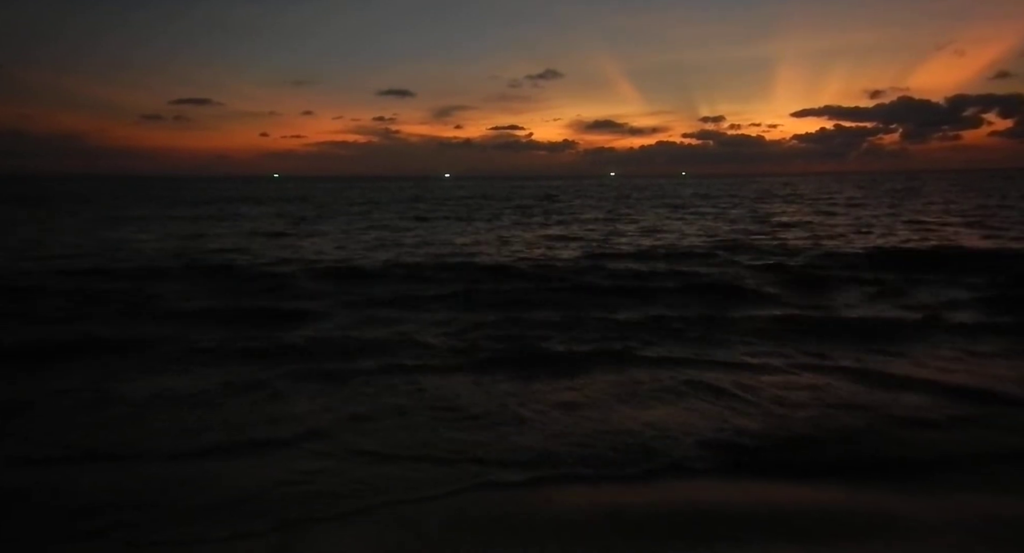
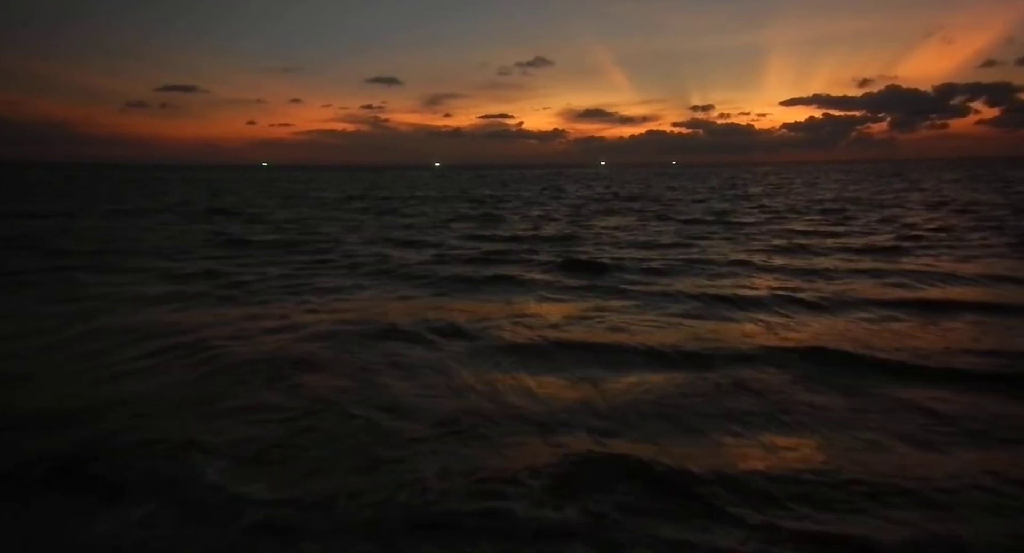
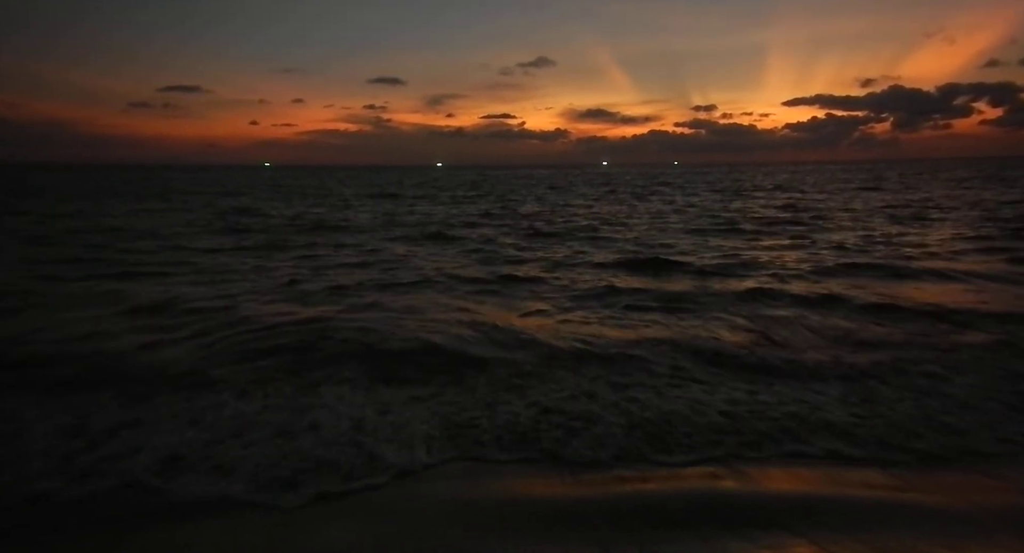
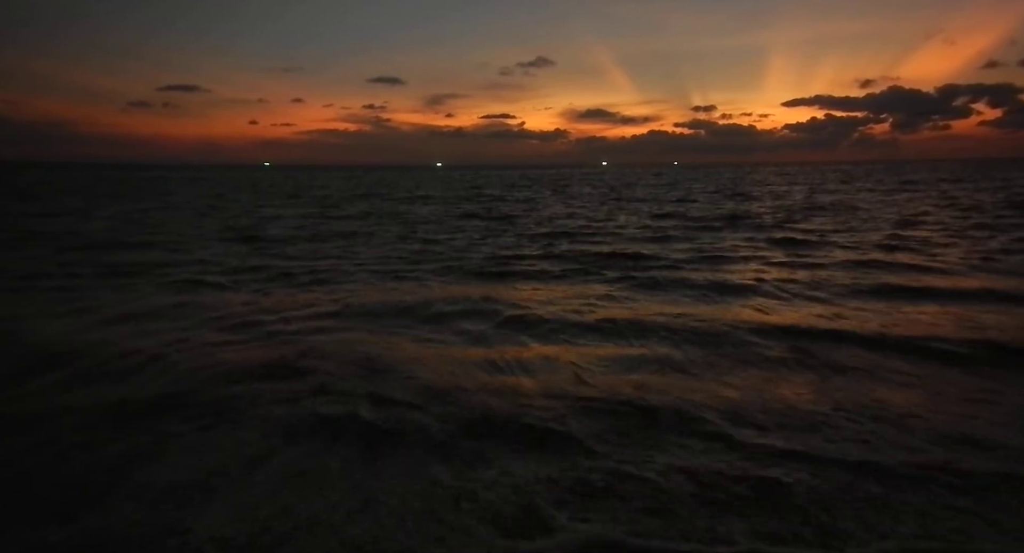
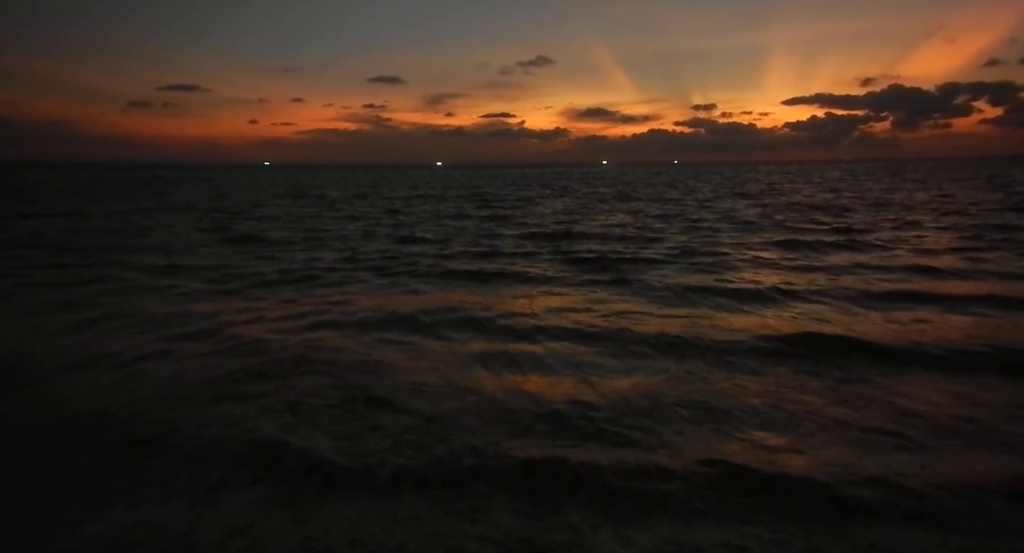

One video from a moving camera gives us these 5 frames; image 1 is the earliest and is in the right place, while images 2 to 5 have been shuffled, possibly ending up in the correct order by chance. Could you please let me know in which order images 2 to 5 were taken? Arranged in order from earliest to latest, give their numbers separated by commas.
3, 4, 5, 2
